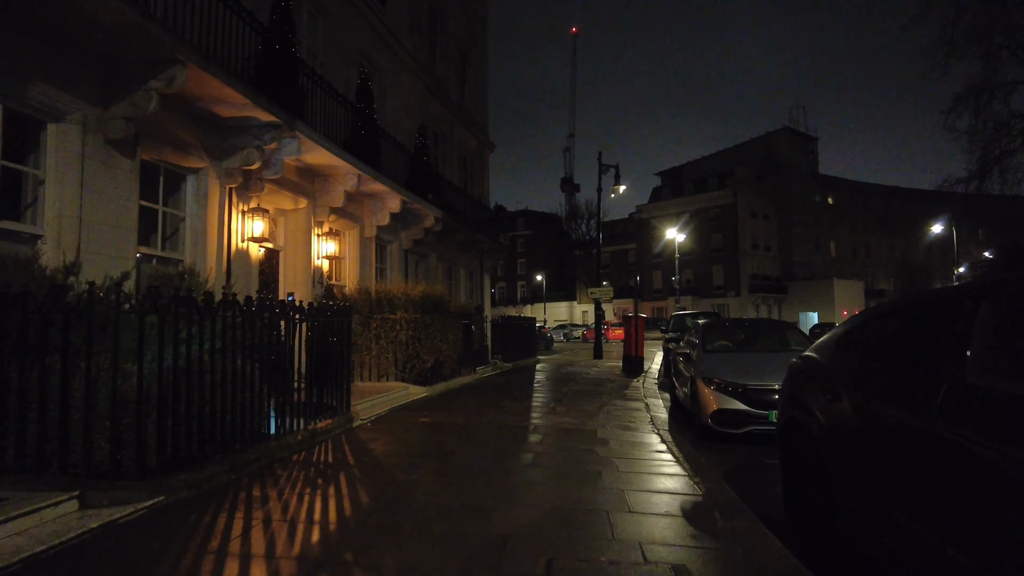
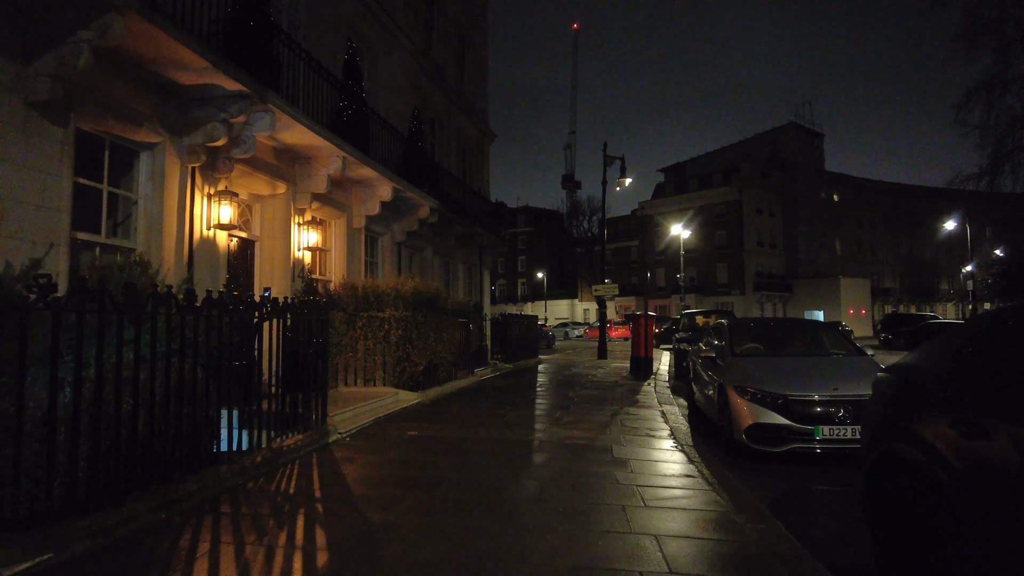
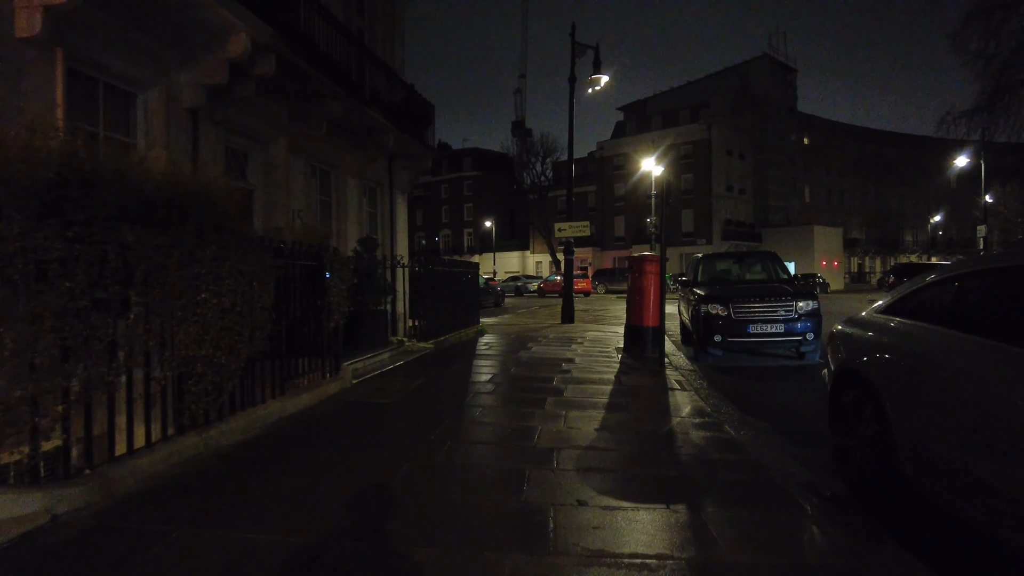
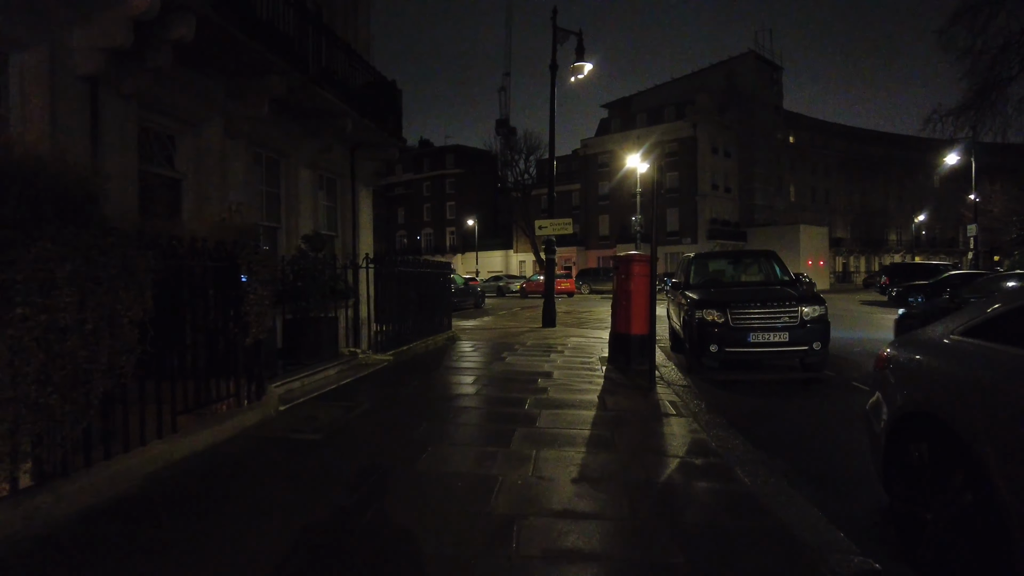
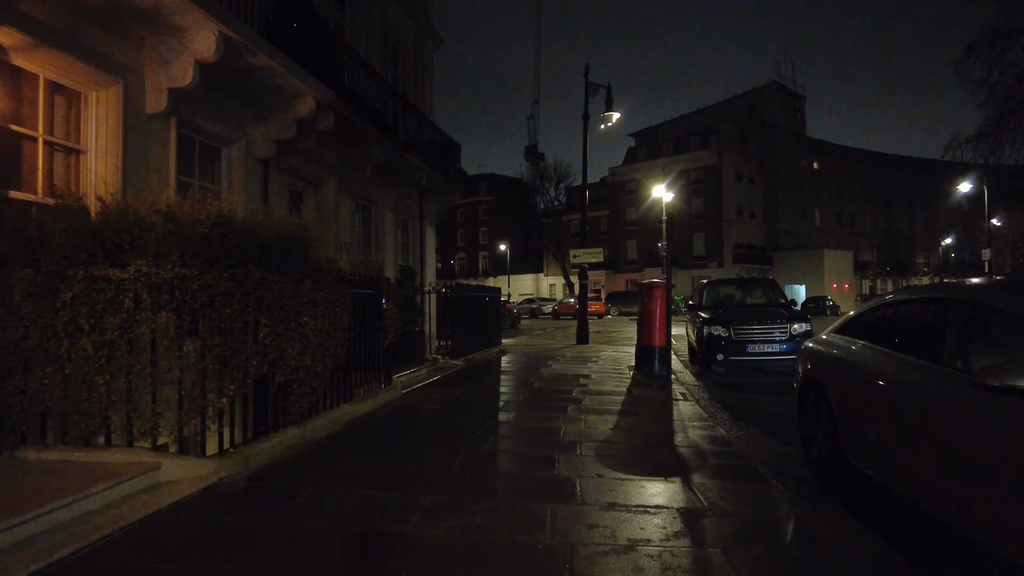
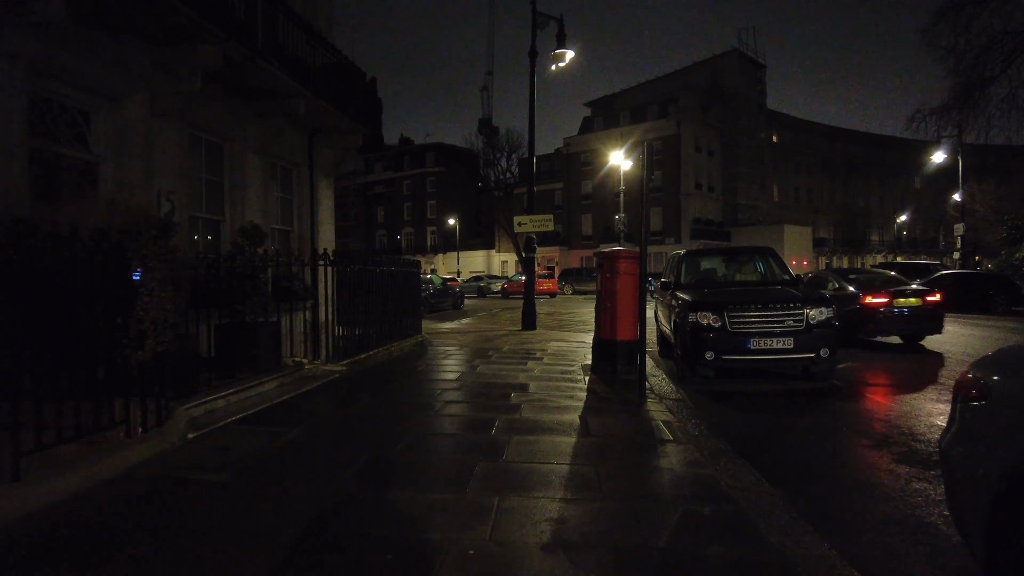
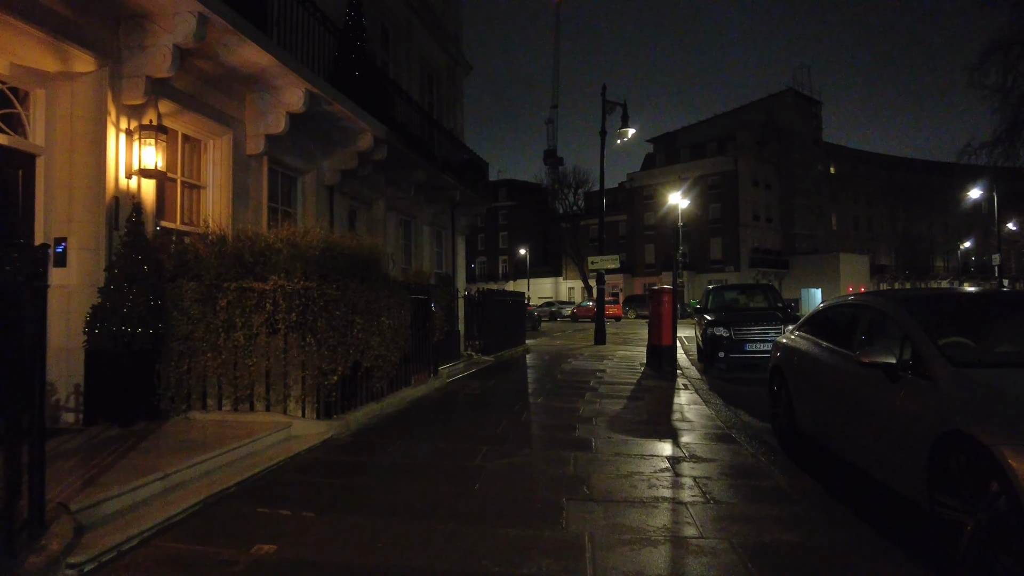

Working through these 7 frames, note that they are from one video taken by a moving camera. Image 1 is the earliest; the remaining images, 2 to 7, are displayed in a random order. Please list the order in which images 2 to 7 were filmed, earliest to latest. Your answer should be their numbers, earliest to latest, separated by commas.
2, 7, 5, 3, 4, 6
